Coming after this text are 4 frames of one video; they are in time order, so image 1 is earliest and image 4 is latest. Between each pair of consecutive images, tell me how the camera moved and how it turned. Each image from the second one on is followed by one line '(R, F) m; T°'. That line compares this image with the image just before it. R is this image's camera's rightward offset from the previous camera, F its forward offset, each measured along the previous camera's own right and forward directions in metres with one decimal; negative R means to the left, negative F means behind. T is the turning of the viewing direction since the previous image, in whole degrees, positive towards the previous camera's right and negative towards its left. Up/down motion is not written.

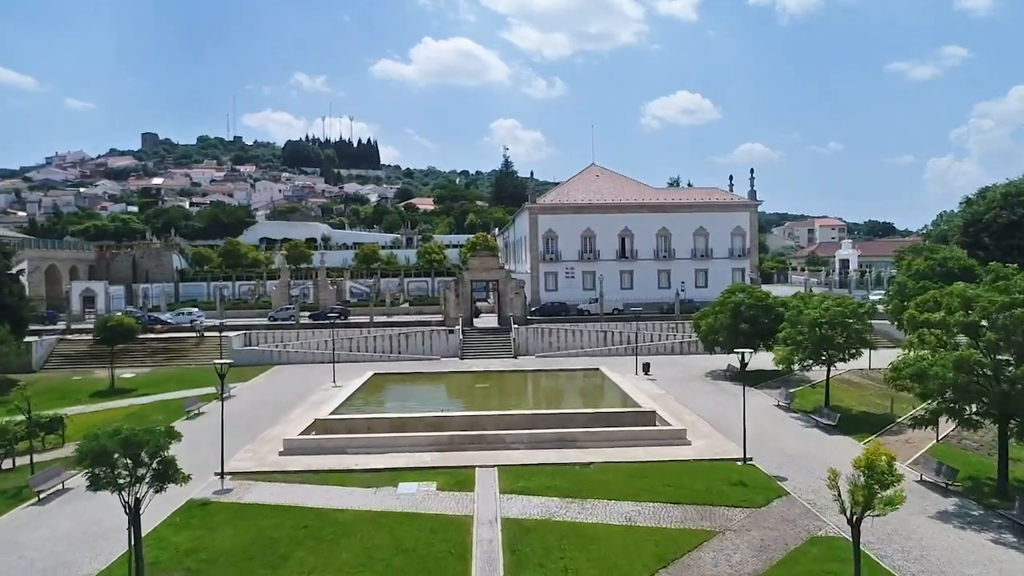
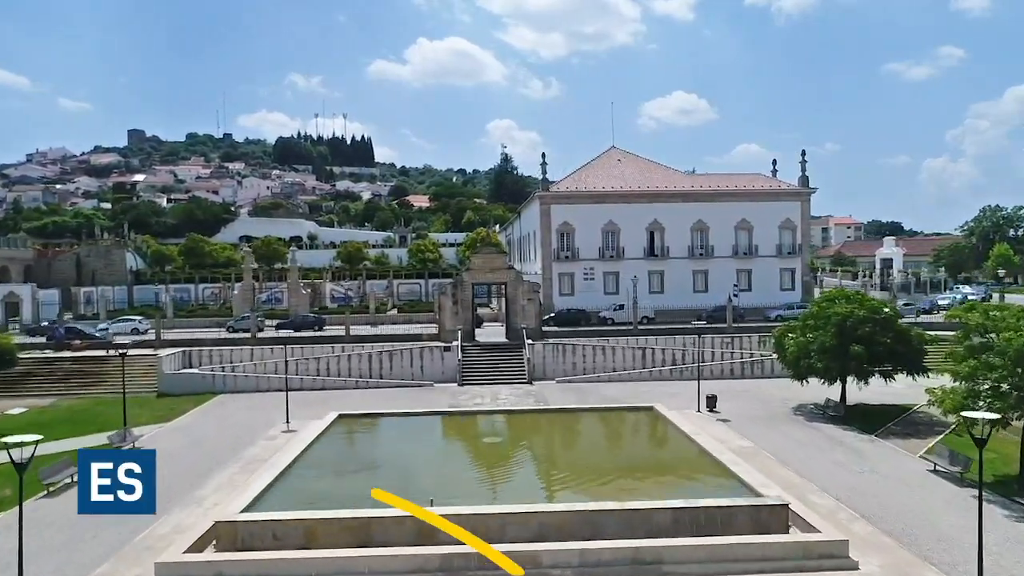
(-0.7, +9.1) m; 0°
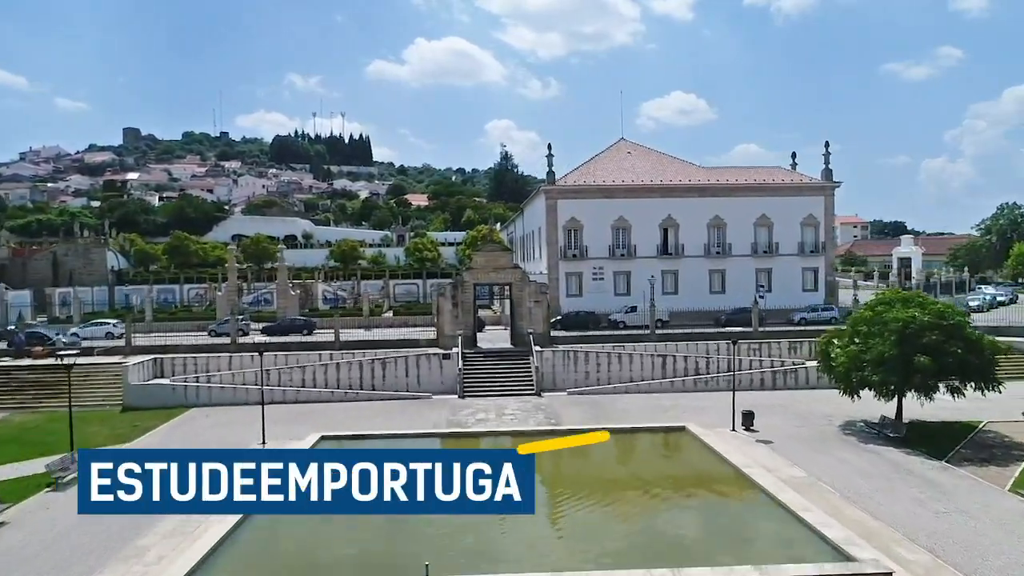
(-0.3, +3.2) m; 0°
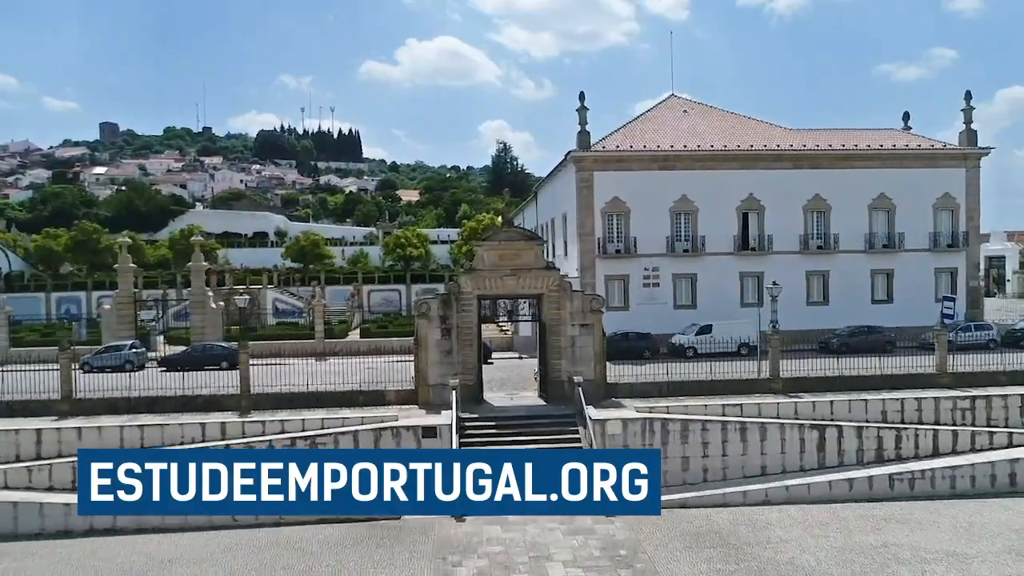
(-1.0, +13.3) m; 0°
